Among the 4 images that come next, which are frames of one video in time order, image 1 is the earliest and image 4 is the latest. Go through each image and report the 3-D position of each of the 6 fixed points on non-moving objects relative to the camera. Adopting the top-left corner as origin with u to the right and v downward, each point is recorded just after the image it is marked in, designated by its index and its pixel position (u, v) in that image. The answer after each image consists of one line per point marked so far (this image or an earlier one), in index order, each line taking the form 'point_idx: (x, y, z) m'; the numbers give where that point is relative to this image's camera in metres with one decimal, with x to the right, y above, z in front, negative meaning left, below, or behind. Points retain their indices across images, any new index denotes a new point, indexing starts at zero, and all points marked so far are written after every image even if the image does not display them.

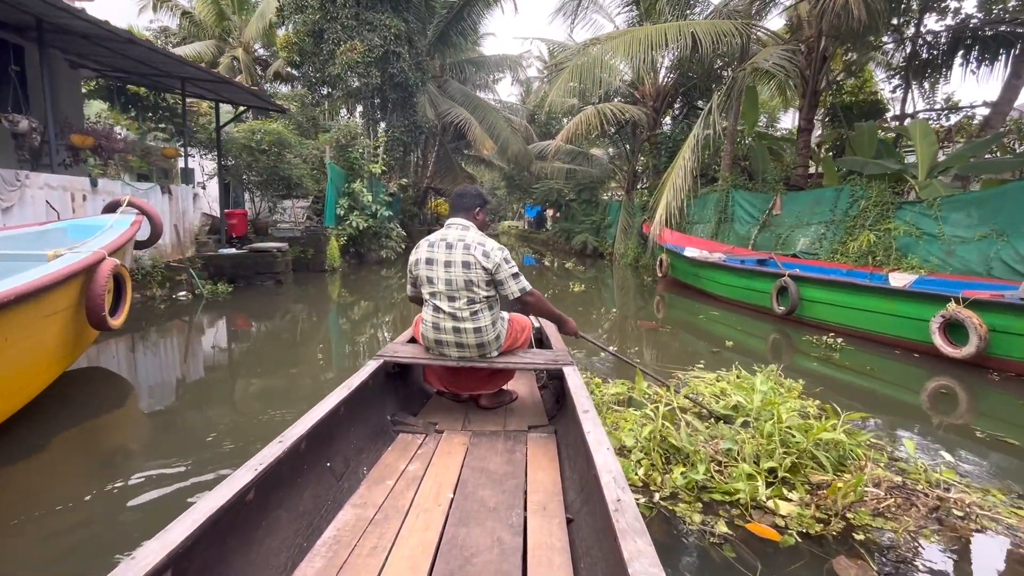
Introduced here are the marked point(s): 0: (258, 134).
0: (-4.5, +2.7, +9.8) m
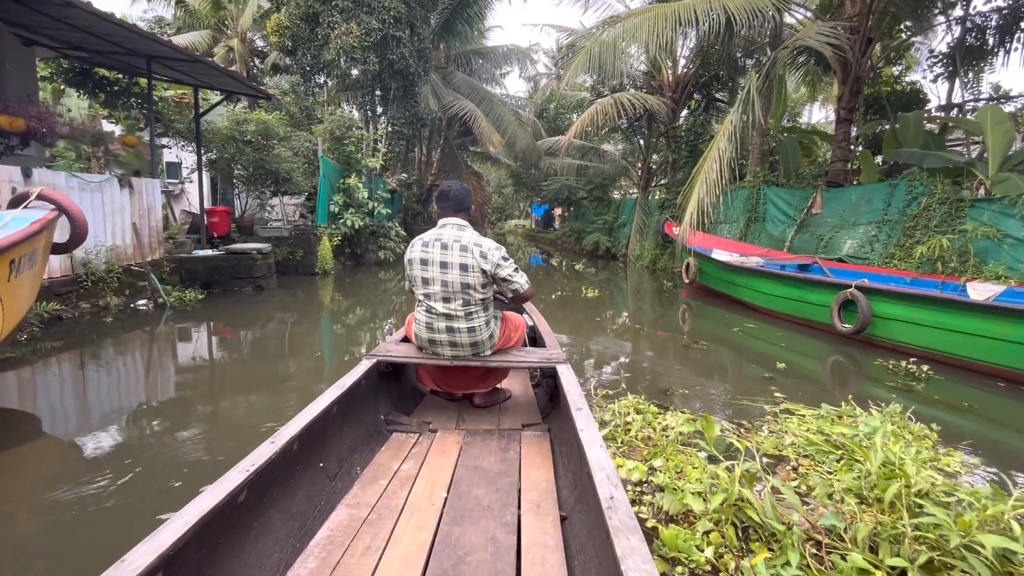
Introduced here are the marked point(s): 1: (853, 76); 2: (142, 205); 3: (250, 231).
0: (-4.3, +2.6, +8.9) m
1: (+5.3, +3.3, +8.8) m
2: (-4.7, +1.0, +7.0) m
3: (-4.3, +0.9, +9.2) m
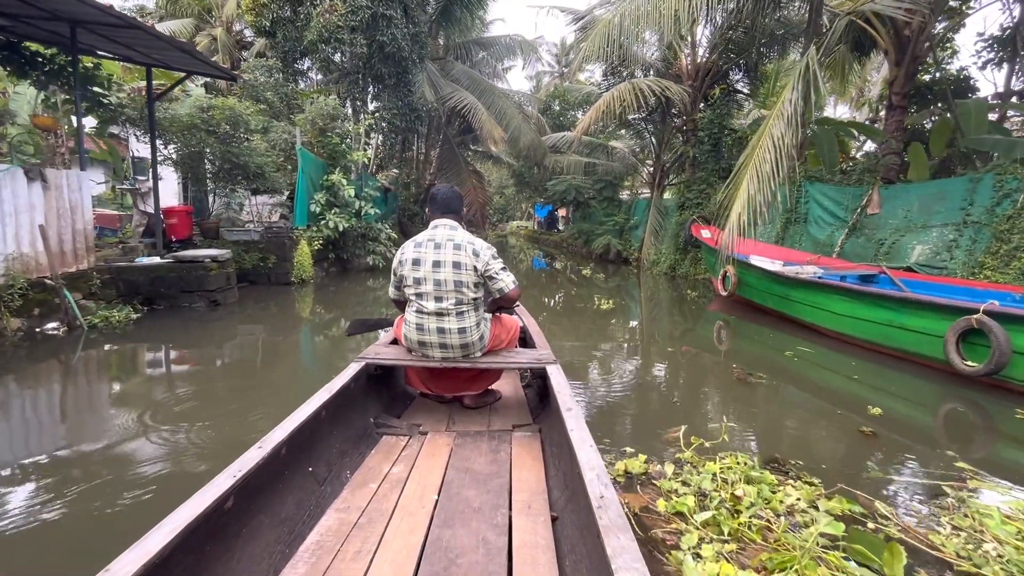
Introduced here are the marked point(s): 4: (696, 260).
0: (-4.2, +2.5, +7.8) m
1: (+5.4, +3.2, +7.7) m
2: (-4.6, +0.9, +5.8) m
3: (-4.3, +0.8, +8.1) m
4: (+3.9, +0.6, +12.0) m
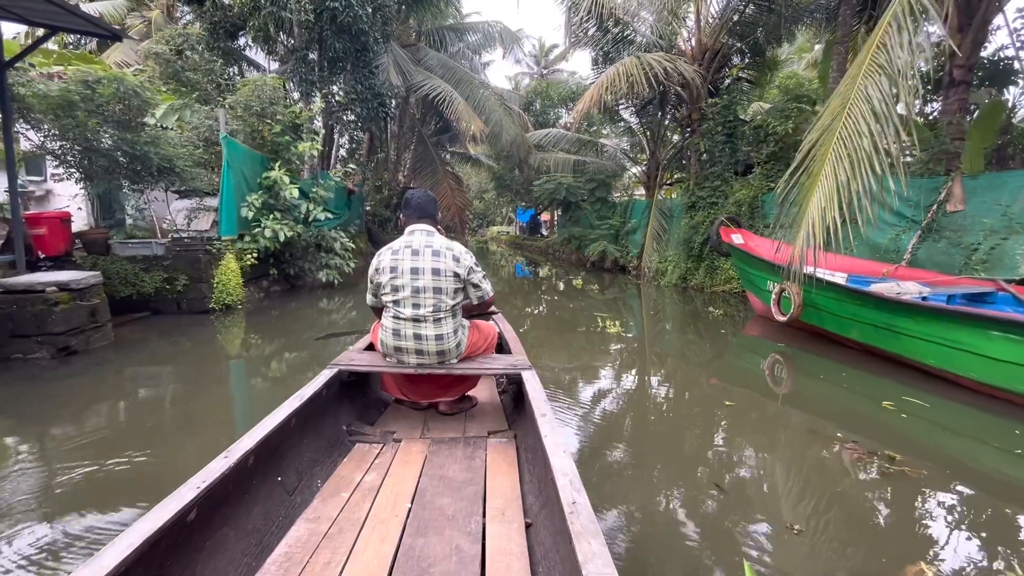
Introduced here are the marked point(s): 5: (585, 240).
0: (-4.4, +2.2, +6.0) m
1: (+5.2, +3.0, +6.2) m
2: (-4.7, +0.6, +4.0) m
3: (-4.4, +0.5, +6.3) m
4: (+3.6, +0.4, +10.5) m
5: (+1.9, +1.3, +15.0) m
